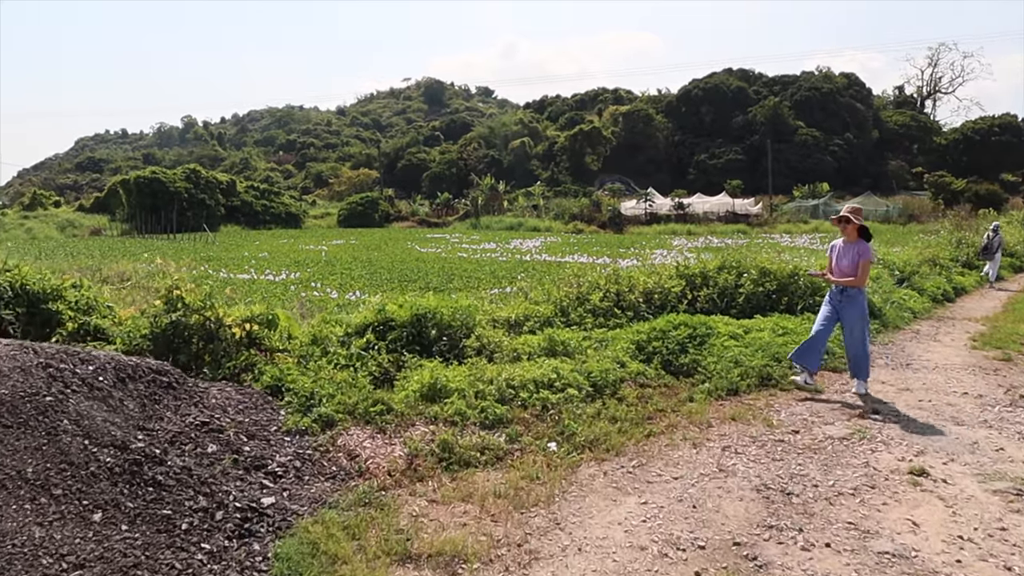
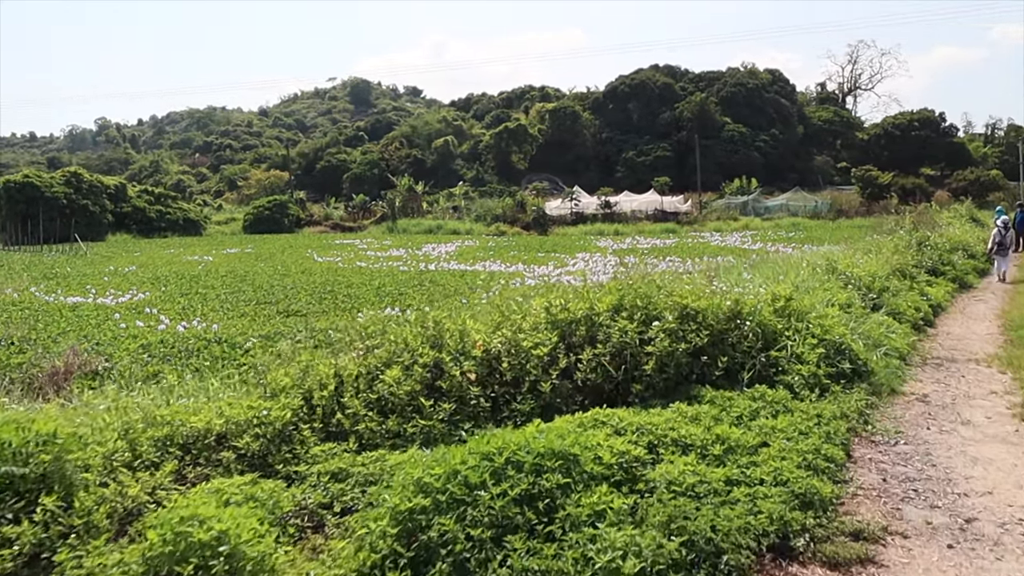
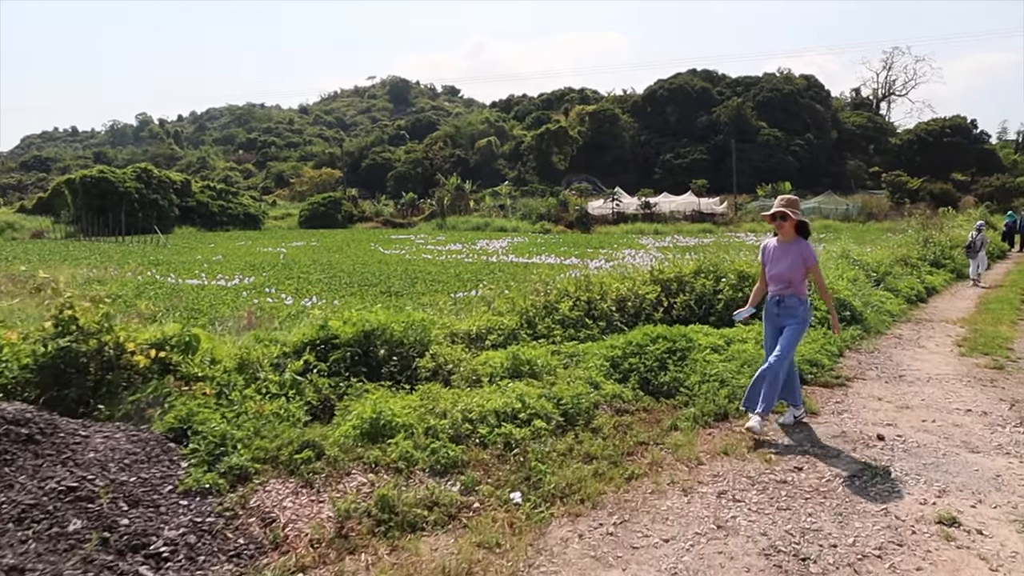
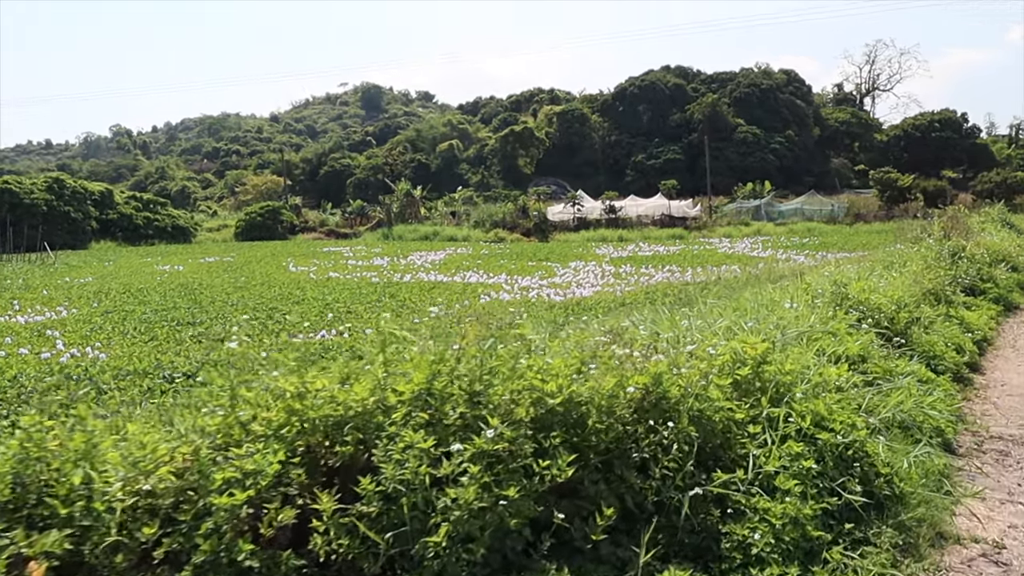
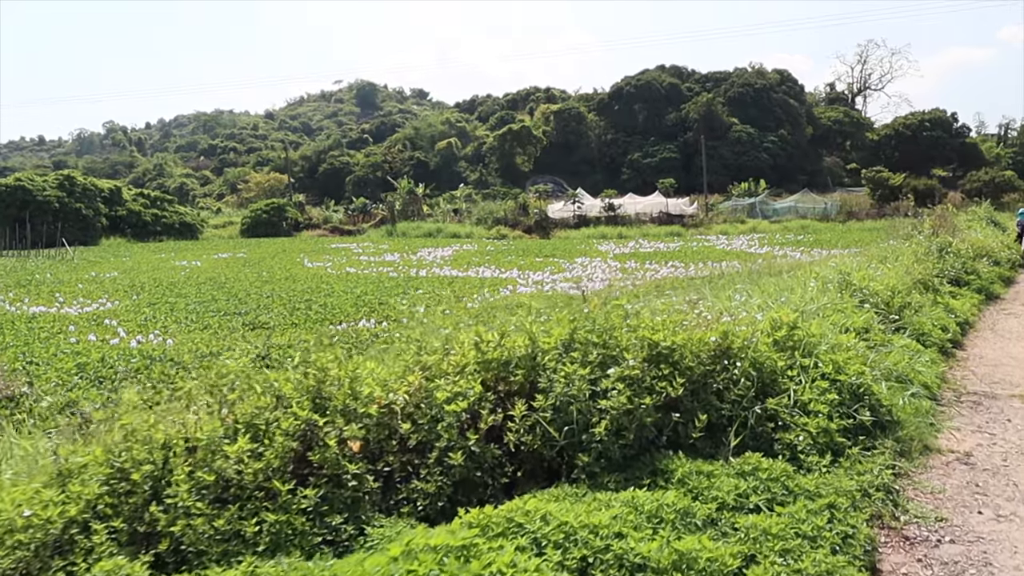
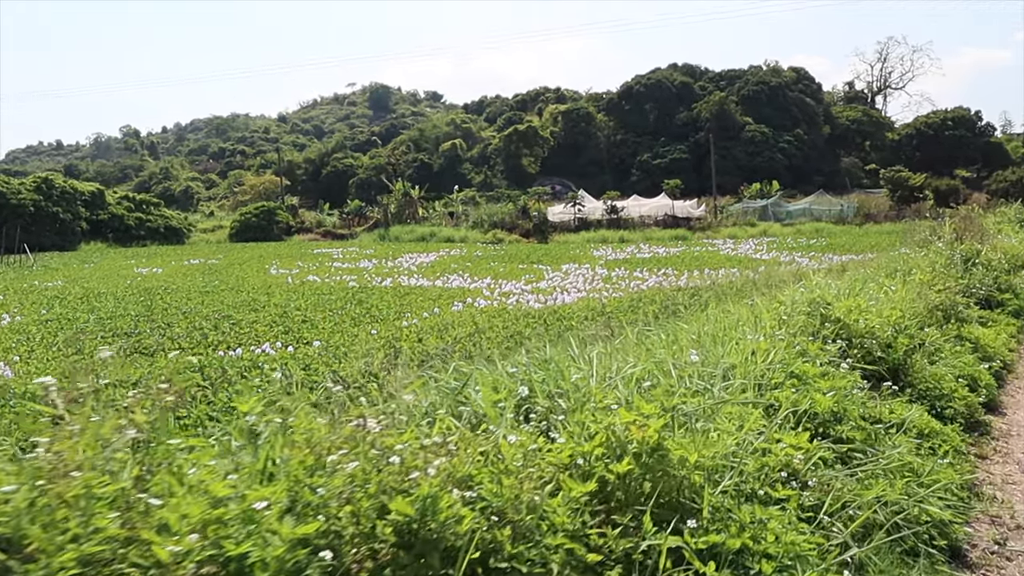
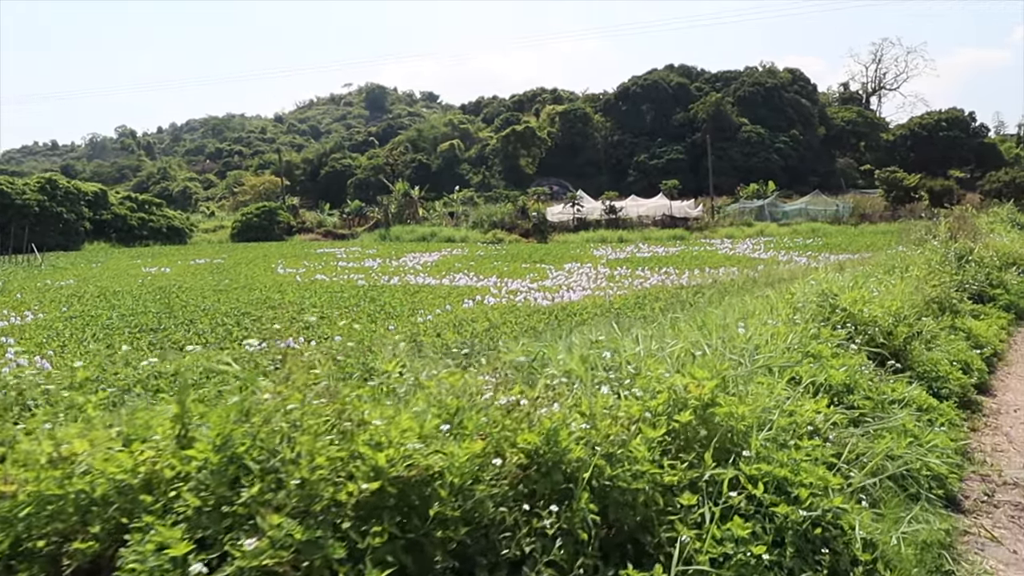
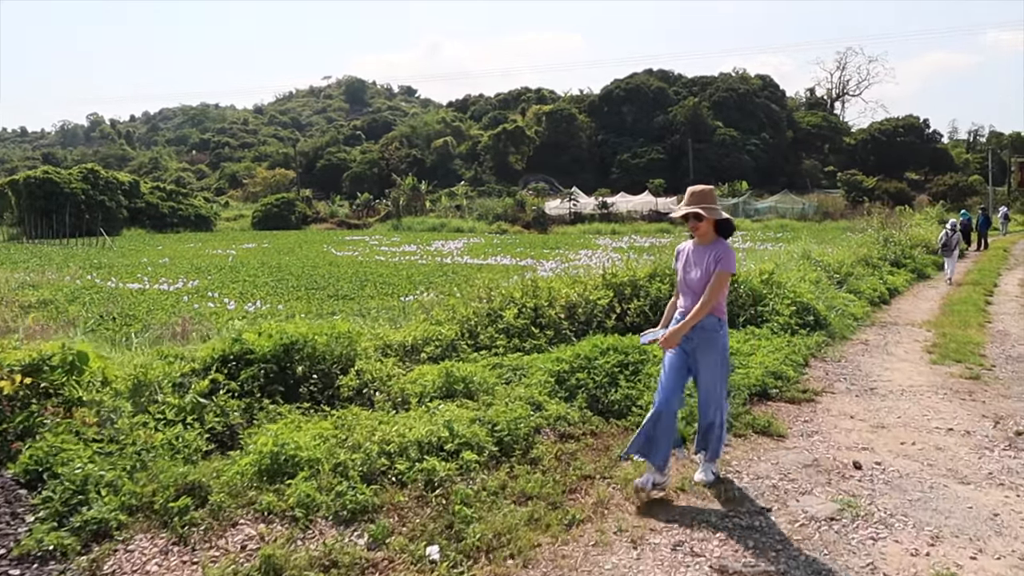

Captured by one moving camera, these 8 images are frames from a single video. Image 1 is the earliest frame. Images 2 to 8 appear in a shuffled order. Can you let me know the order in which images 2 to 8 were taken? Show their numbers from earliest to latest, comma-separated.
3, 8, 2, 5, 4, 7, 6
